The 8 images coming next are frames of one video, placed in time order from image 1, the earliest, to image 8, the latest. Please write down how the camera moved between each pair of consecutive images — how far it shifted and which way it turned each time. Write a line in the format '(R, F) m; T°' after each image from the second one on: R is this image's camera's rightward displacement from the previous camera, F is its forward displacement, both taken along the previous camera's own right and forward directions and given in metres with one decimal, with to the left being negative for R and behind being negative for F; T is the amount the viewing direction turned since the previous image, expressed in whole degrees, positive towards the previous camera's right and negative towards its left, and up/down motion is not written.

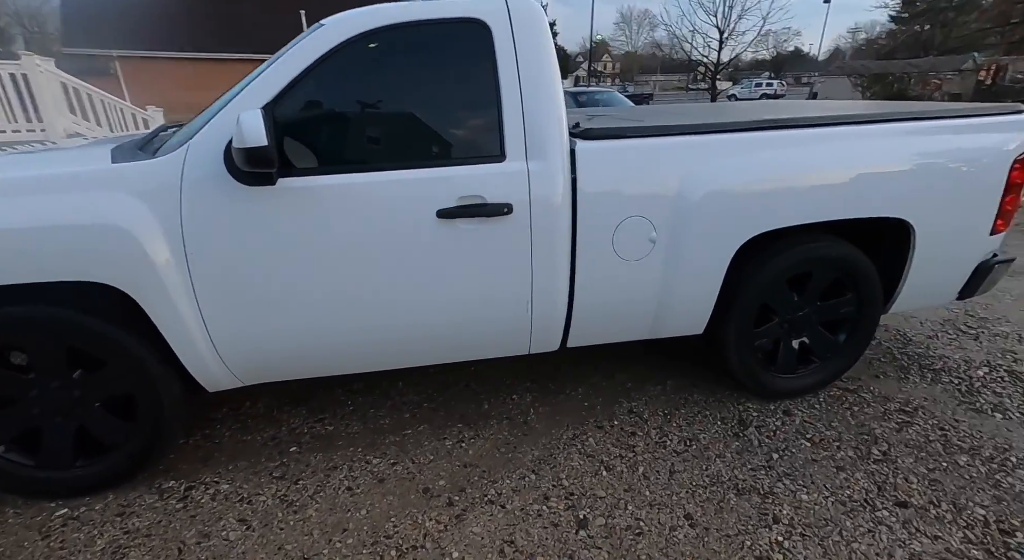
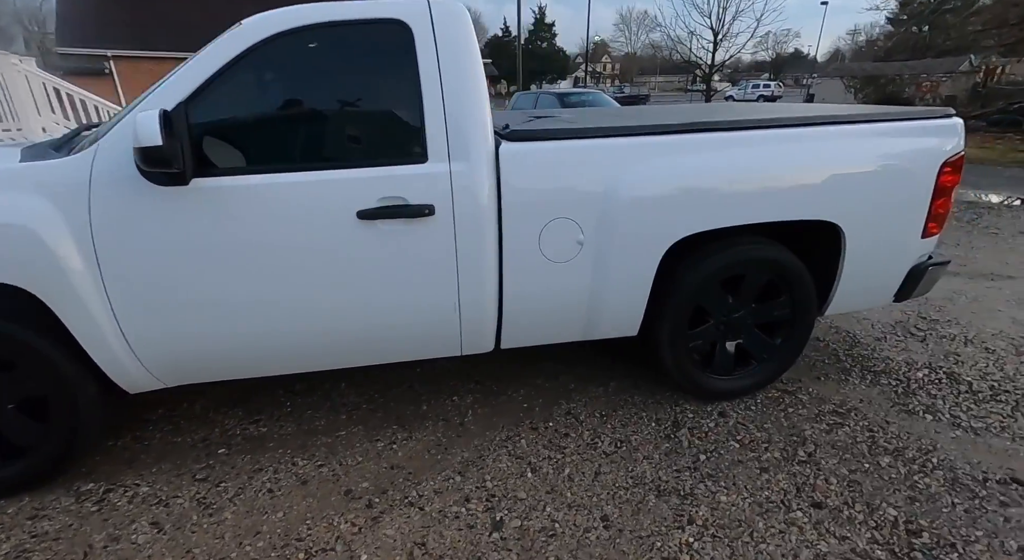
(+0.3, 0.0) m; +1°
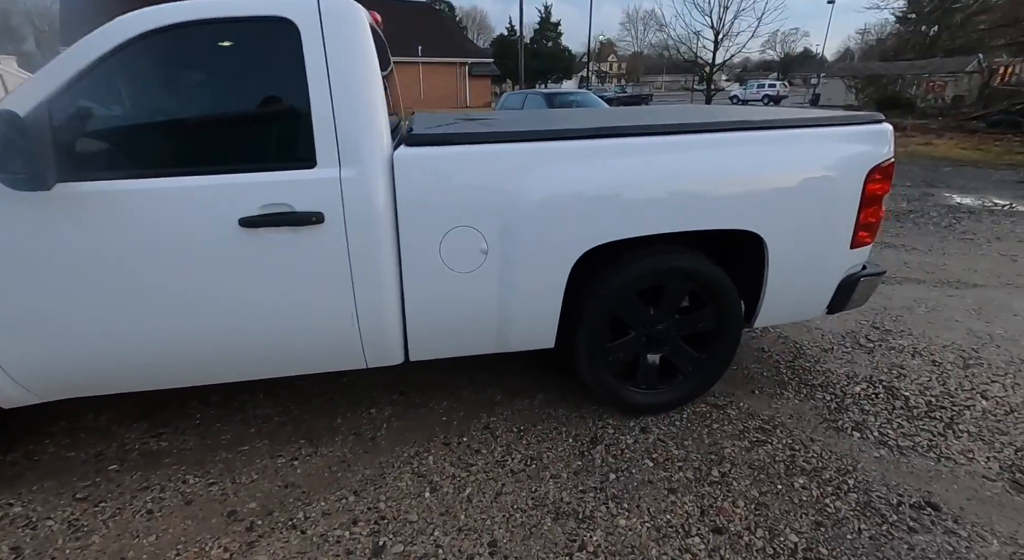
(+0.4, +0.1) m; 0°
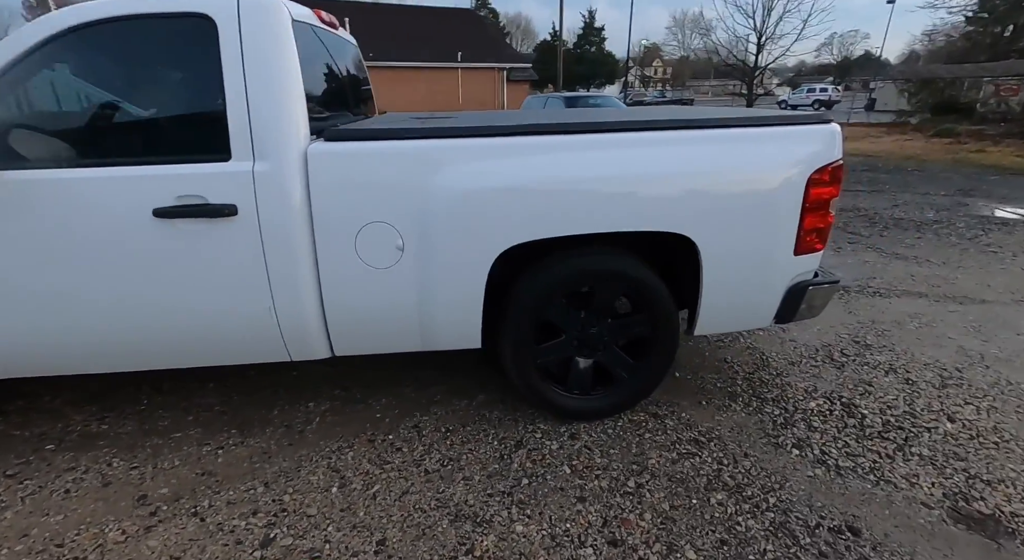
(+0.5, 0.0) m; -4°
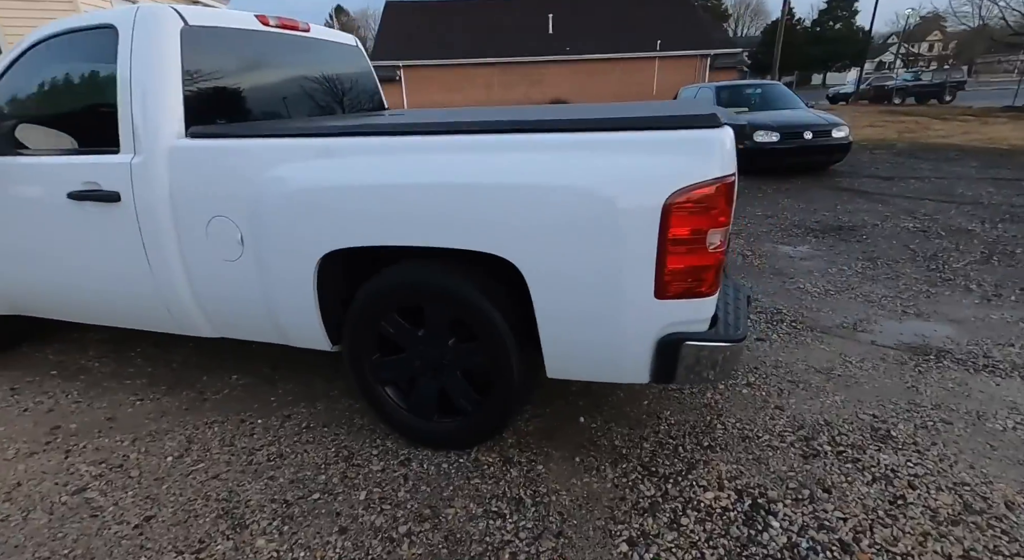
(+1.3, +0.4) m; -21°
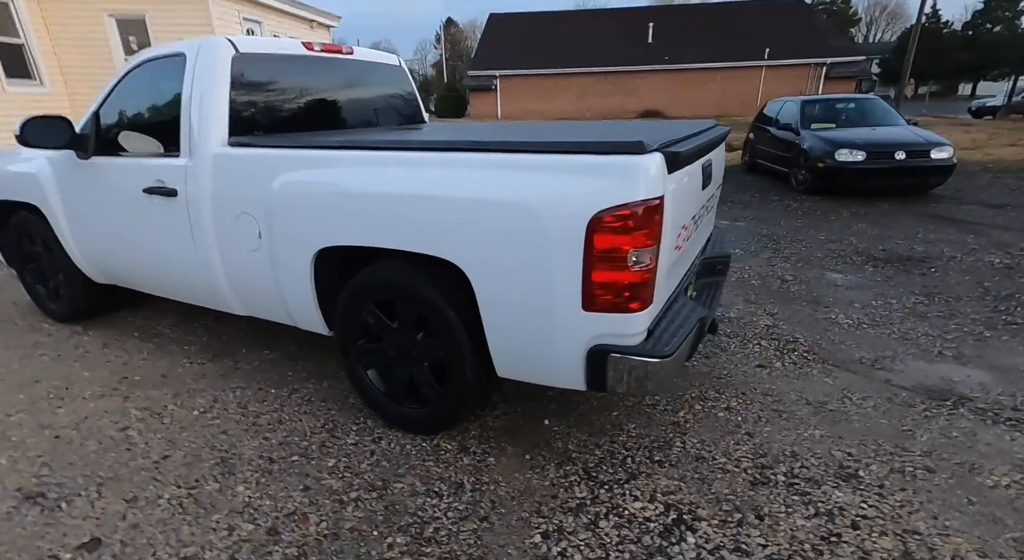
(+0.5, -0.1) m; -10°
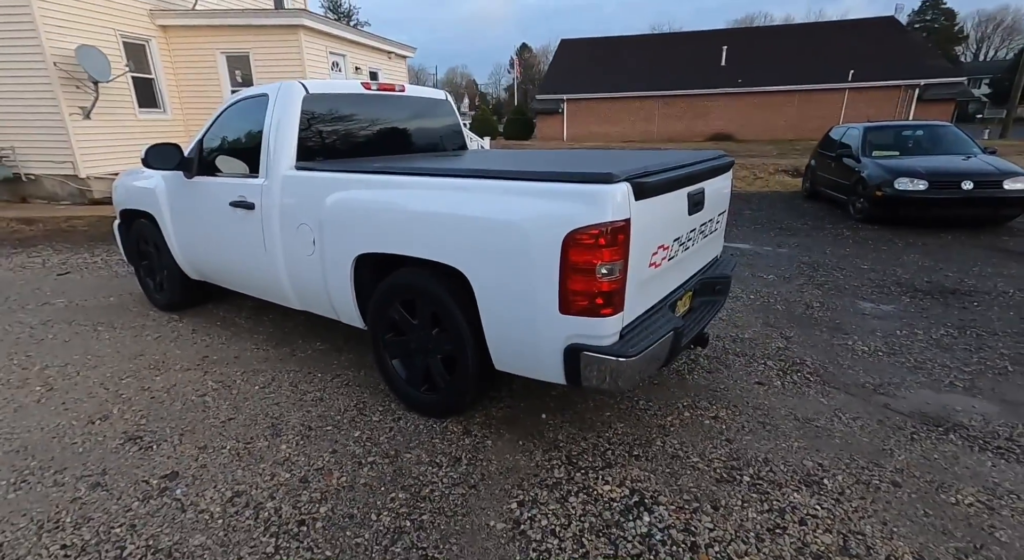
(+0.3, -0.3) m; -7°
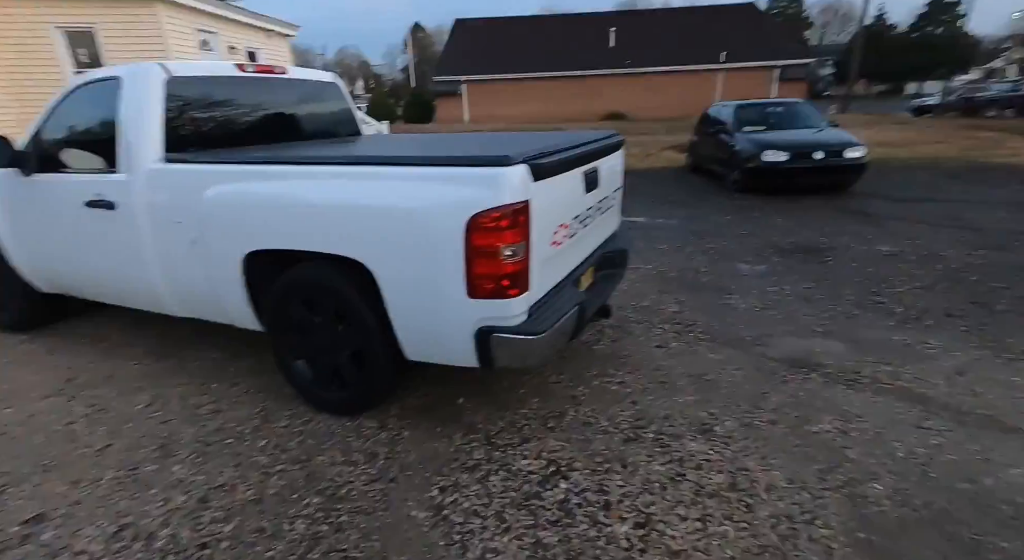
(0.0, 0.0) m; +10°
